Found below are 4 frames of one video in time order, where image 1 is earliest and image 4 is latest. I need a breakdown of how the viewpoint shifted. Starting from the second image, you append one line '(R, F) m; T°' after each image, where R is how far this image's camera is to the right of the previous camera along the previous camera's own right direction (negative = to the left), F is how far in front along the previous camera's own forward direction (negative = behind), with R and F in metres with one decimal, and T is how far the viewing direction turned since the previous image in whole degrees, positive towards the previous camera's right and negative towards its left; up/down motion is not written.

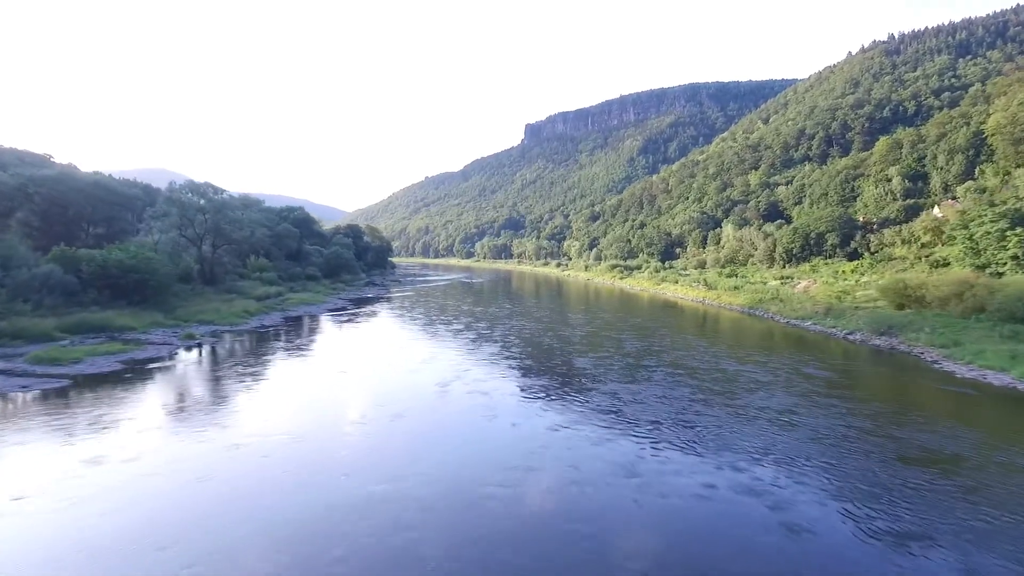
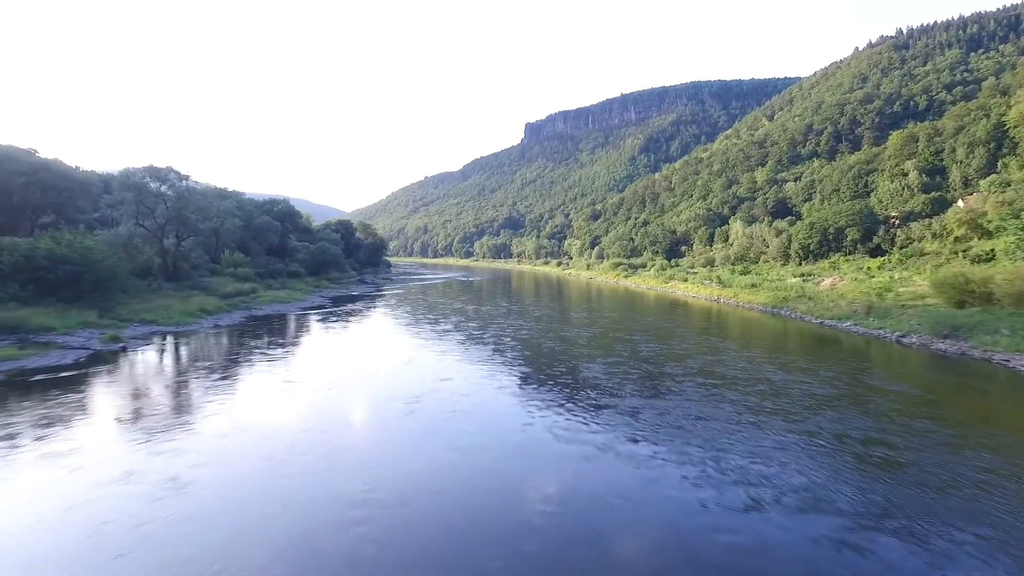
(+0.2, +3.5) m; 0°
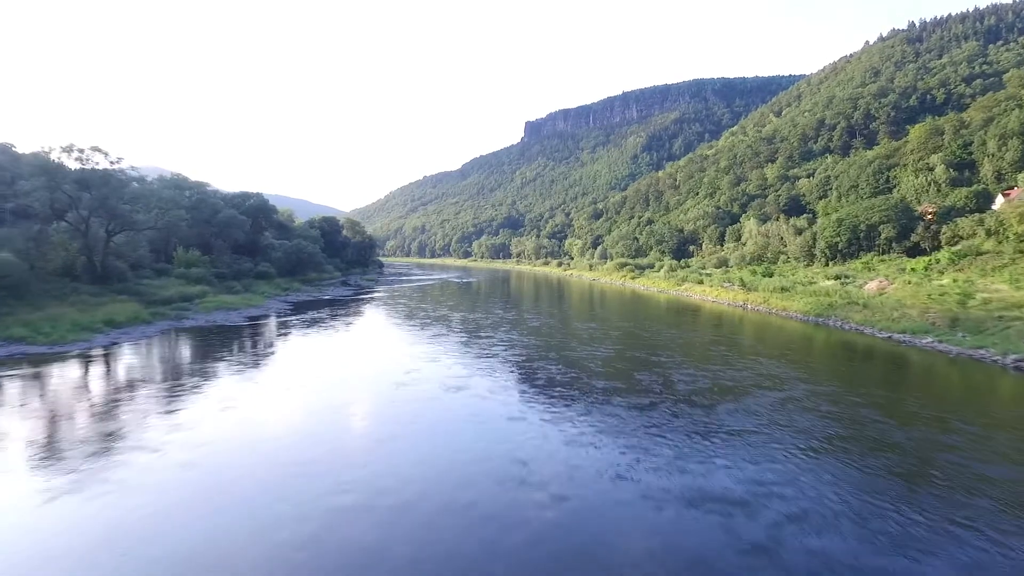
(+0.3, +5.1) m; 0°
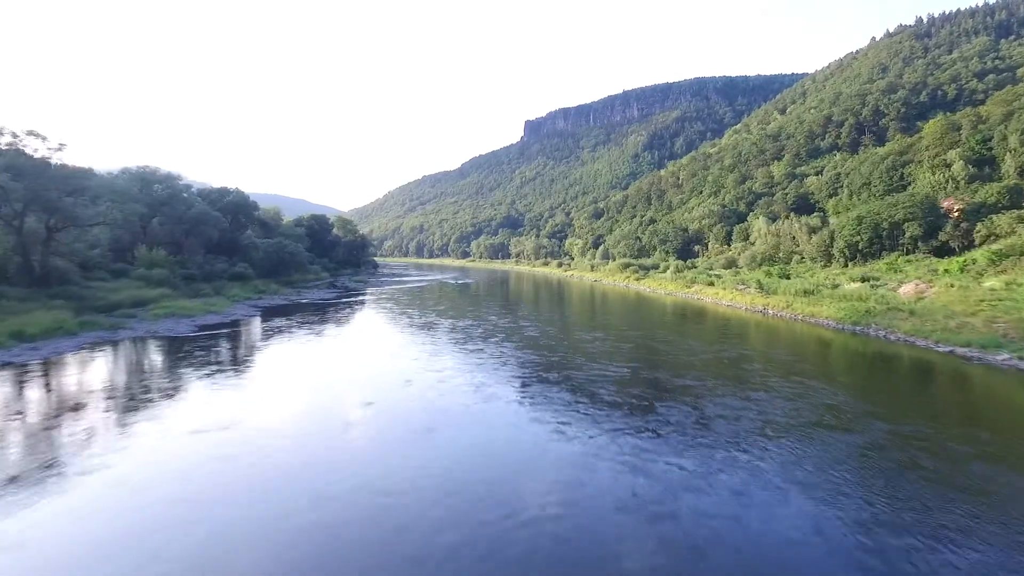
(+0.2, +3.2) m; 0°
